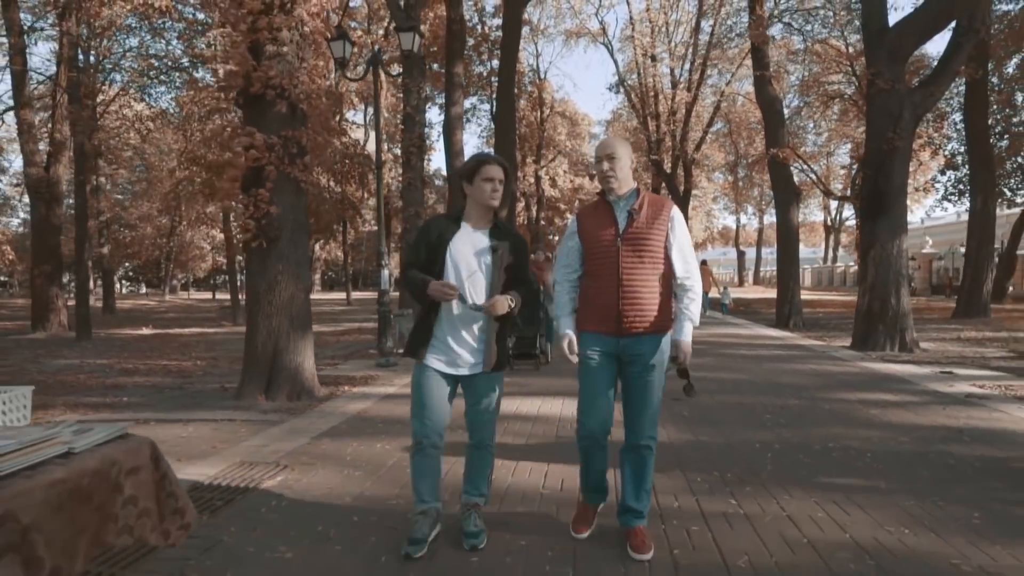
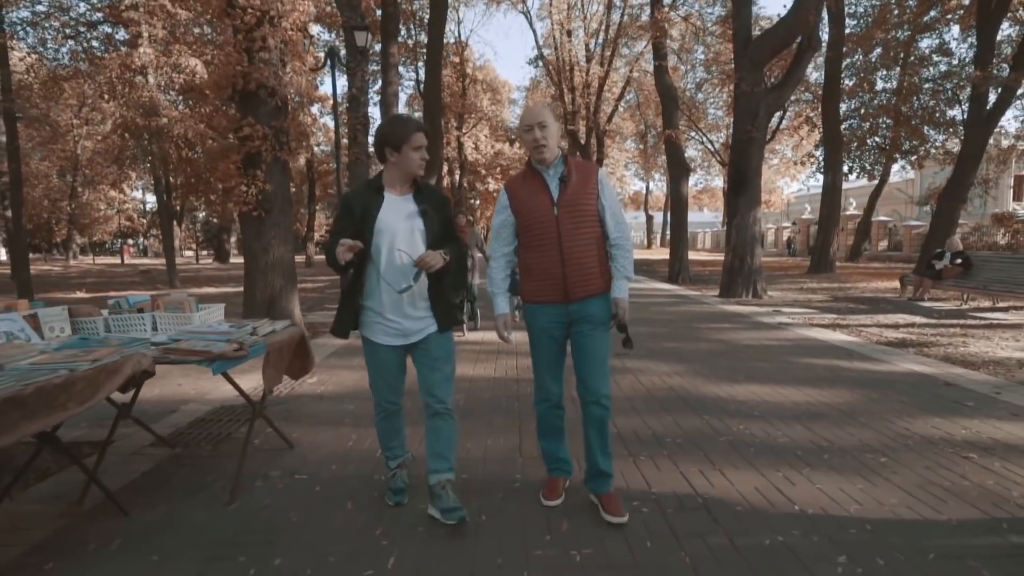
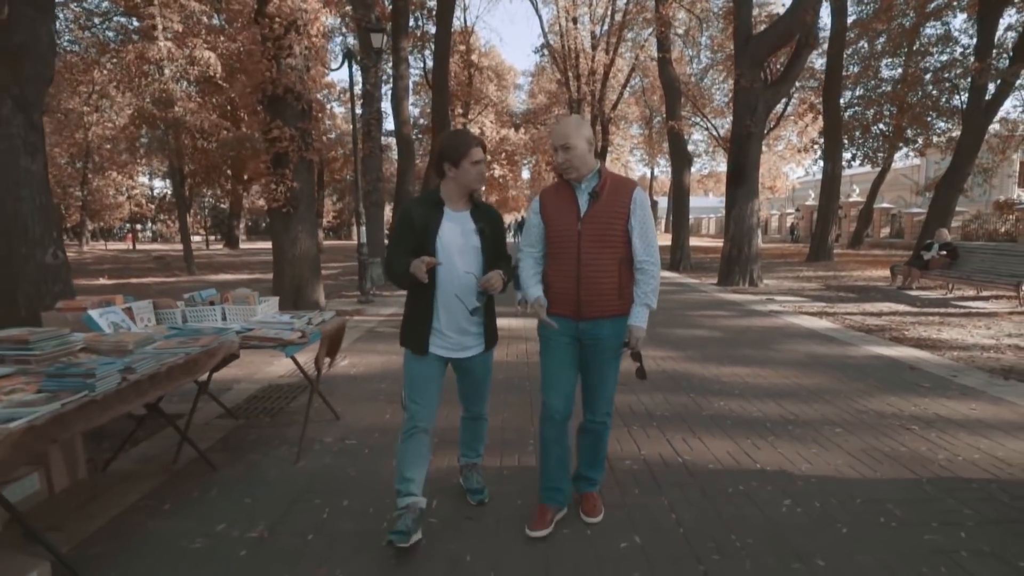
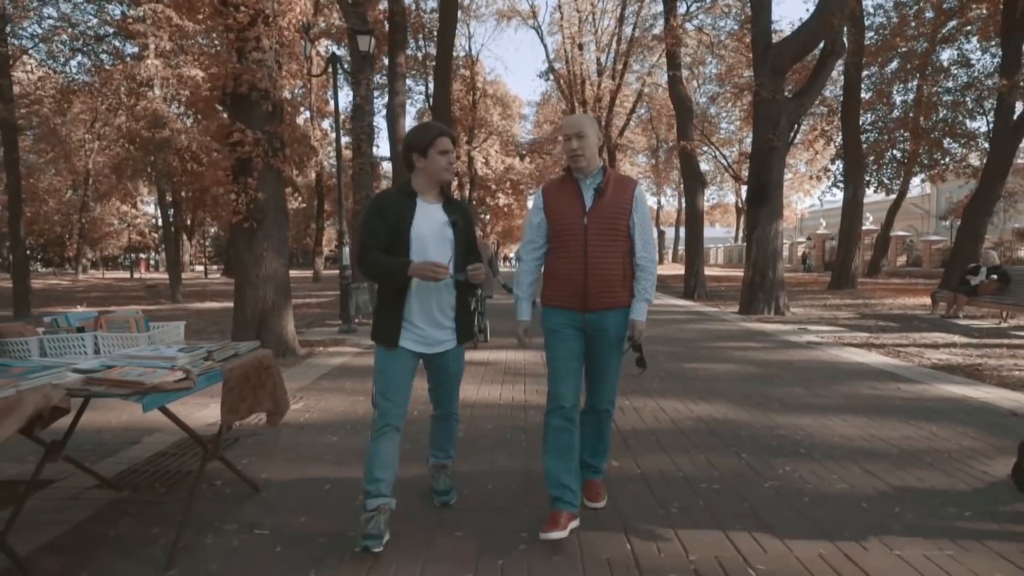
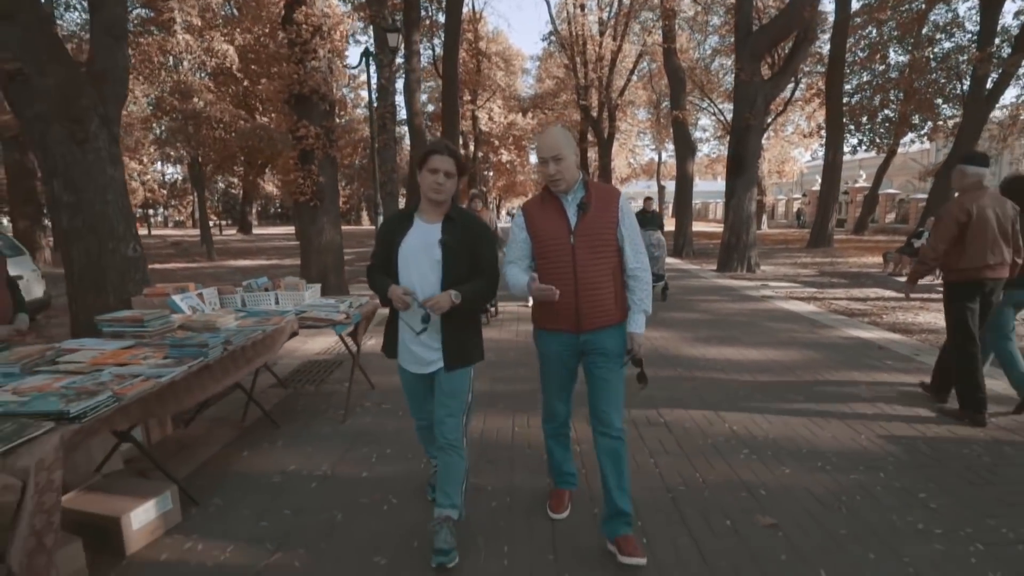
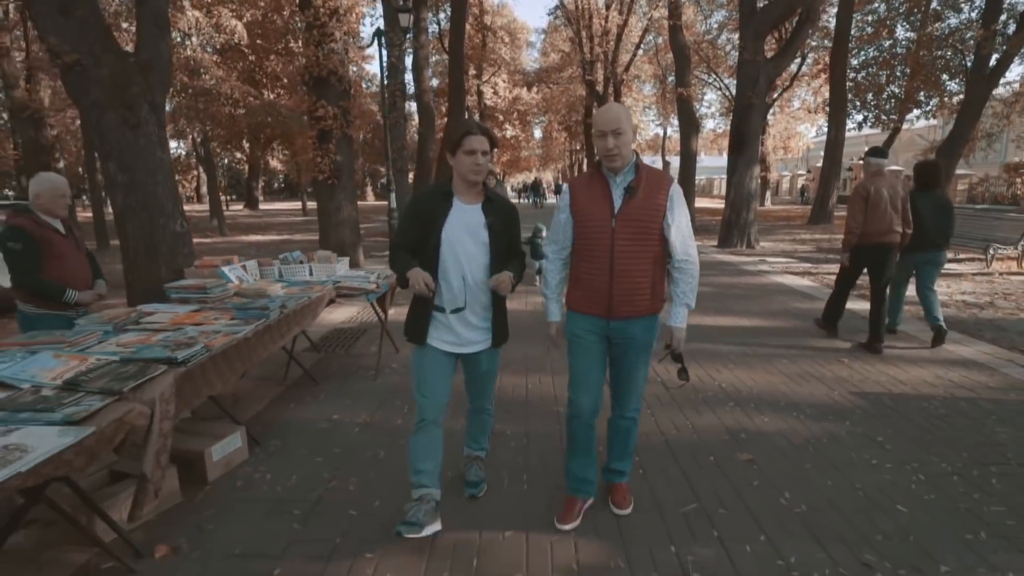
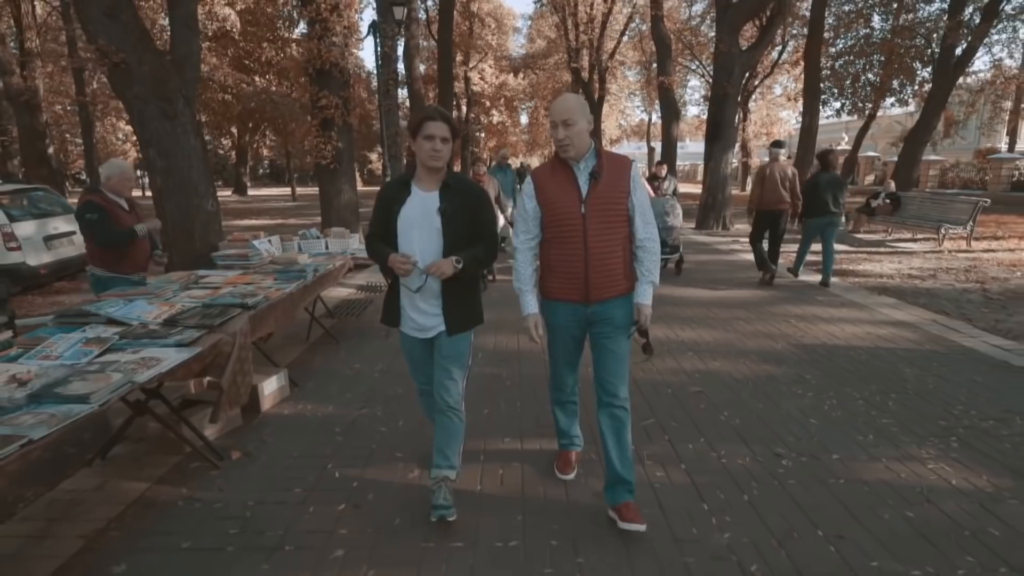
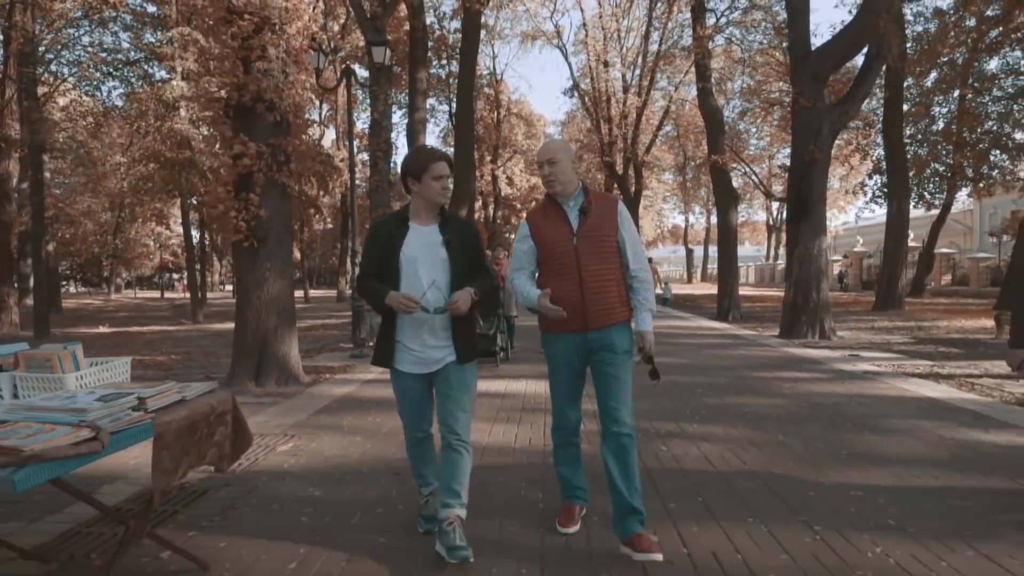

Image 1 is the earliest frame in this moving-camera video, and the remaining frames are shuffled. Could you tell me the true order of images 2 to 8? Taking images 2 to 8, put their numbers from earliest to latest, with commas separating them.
8, 4, 2, 3, 5, 6, 7
